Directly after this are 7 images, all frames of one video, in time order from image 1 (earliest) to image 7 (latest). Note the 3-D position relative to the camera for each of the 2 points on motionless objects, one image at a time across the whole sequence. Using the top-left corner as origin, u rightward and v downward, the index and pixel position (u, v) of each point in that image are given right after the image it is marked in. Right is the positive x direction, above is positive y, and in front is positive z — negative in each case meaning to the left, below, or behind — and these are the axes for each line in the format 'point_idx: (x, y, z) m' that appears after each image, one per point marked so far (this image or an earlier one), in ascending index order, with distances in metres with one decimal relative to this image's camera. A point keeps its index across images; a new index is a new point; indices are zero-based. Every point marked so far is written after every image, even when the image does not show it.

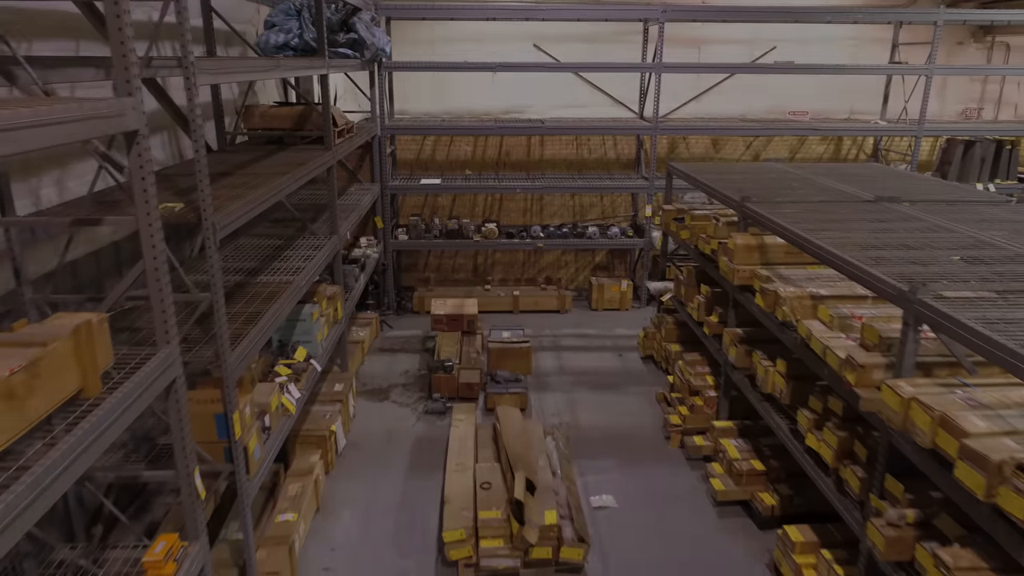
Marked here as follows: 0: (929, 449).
0: (+1.4, -0.5, +1.8) m
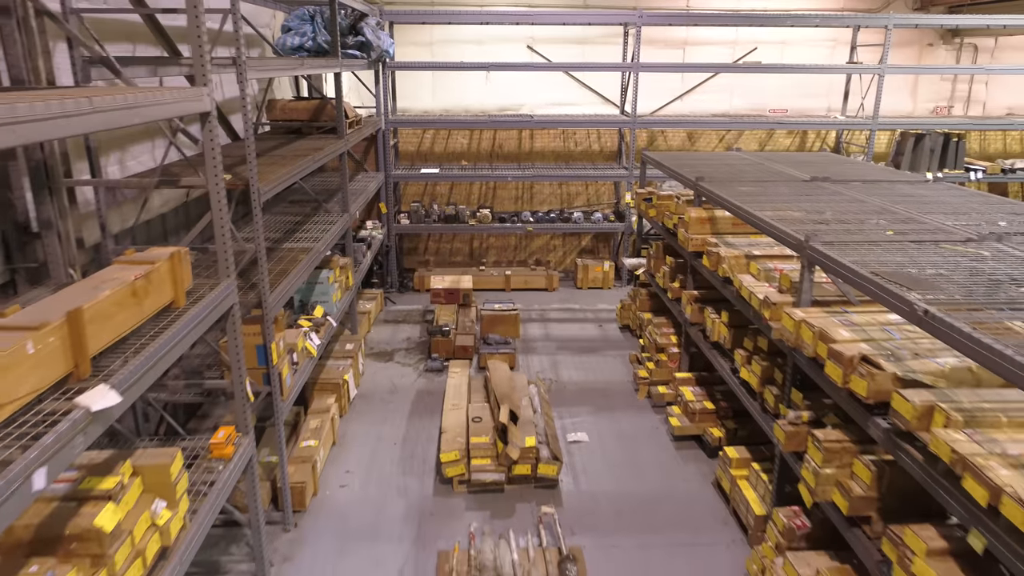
0: (+1.3, -0.3, +2.3) m
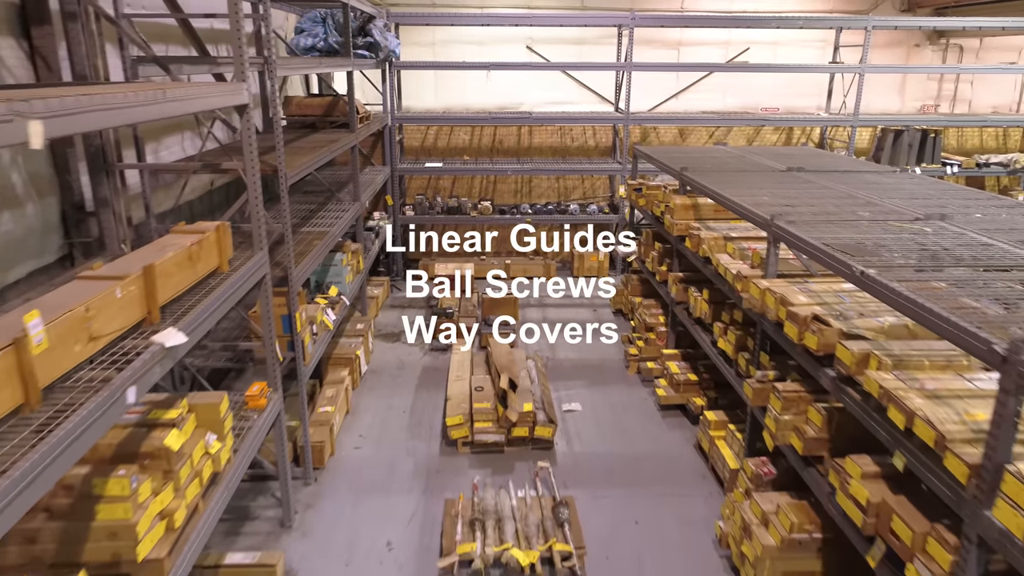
0: (+1.3, -0.2, +2.6) m
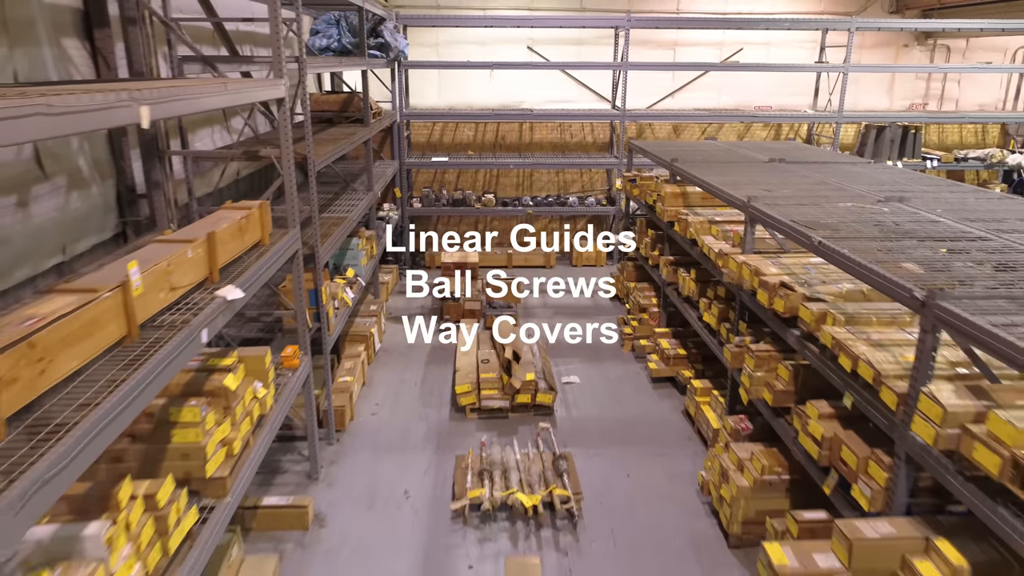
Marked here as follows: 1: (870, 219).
0: (+1.4, 0.0, +2.9) m
1: (+1.9, +0.4, +2.8) m
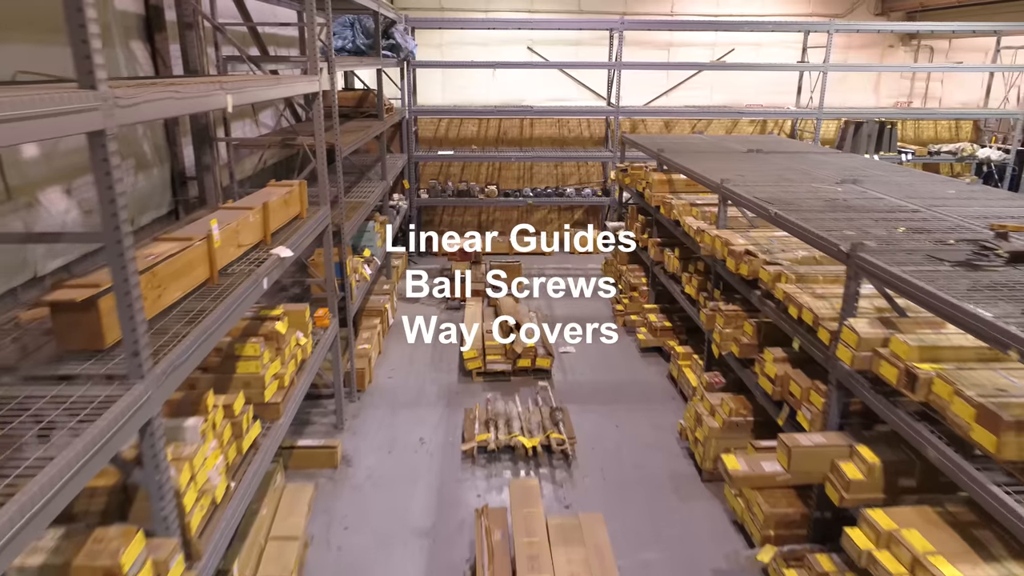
0: (+1.4, +0.2, +3.4) m
1: (+1.9, +0.6, +3.2) m
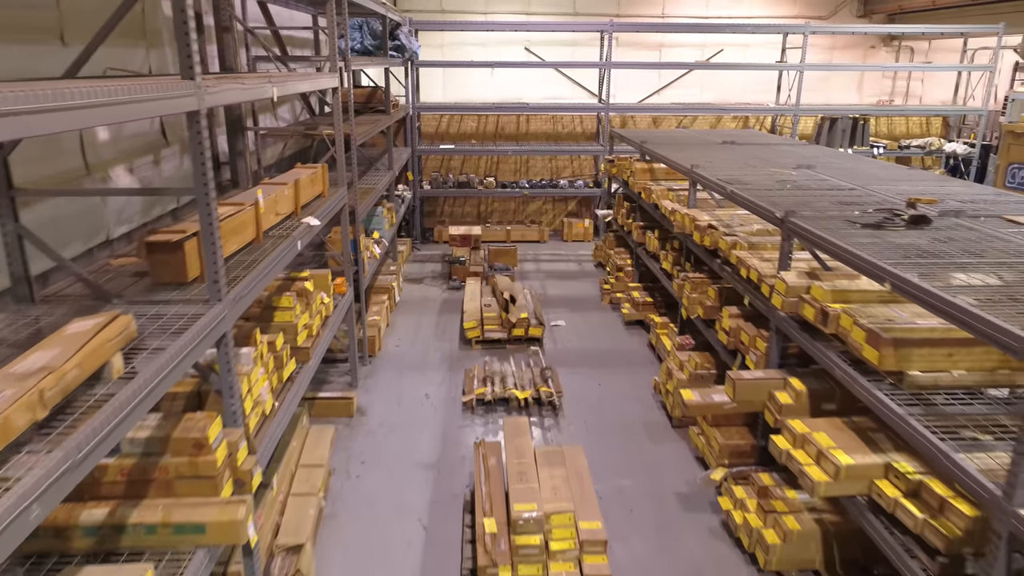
0: (+1.3, +0.4, +3.8) m
1: (+1.9, +0.8, +3.7) m
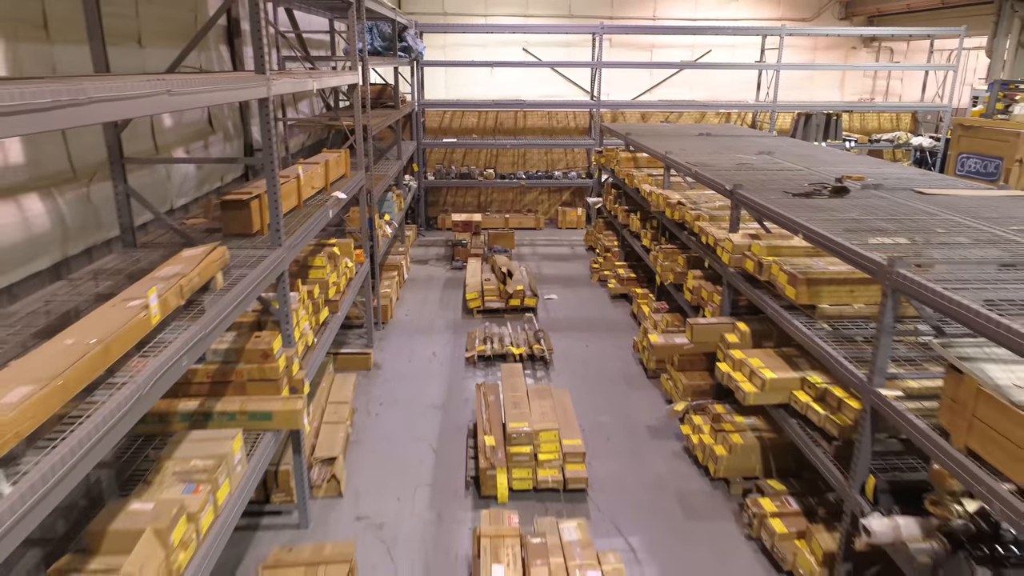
0: (+1.3, +0.6, +4.4) m
1: (+1.9, +1.0, +4.3) m
